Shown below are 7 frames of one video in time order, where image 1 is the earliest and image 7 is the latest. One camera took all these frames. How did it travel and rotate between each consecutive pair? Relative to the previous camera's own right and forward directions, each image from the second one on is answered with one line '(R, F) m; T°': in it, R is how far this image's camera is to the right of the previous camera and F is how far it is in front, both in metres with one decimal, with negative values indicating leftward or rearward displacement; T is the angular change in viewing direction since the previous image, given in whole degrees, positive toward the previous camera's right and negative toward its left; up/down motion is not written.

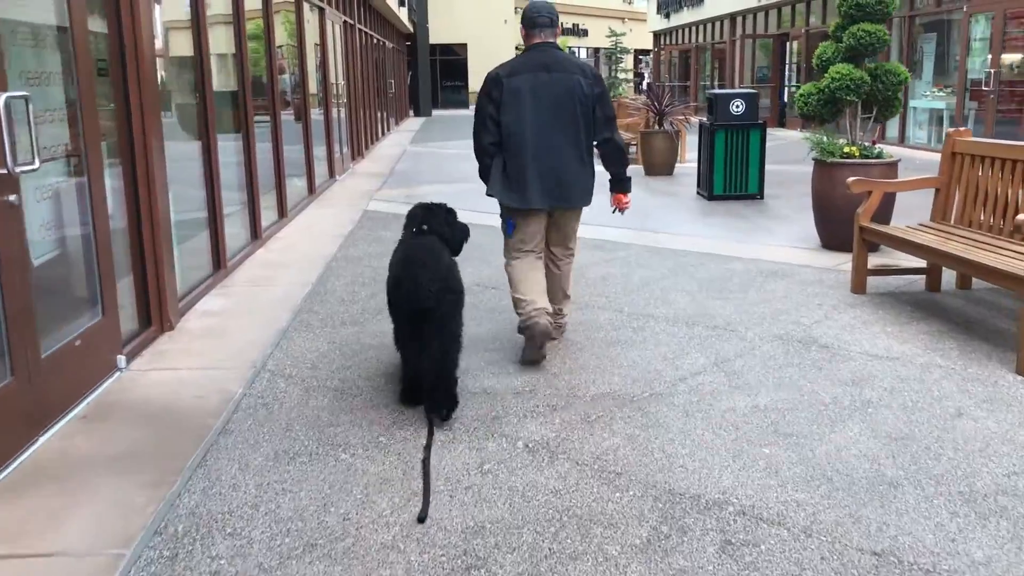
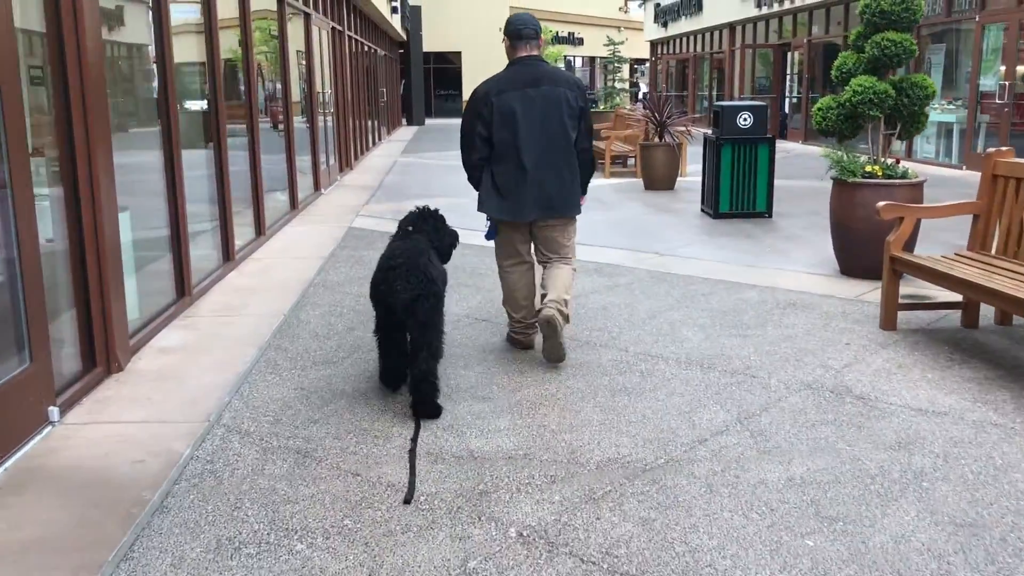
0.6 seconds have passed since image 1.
(0.0, +0.6) m; 0°
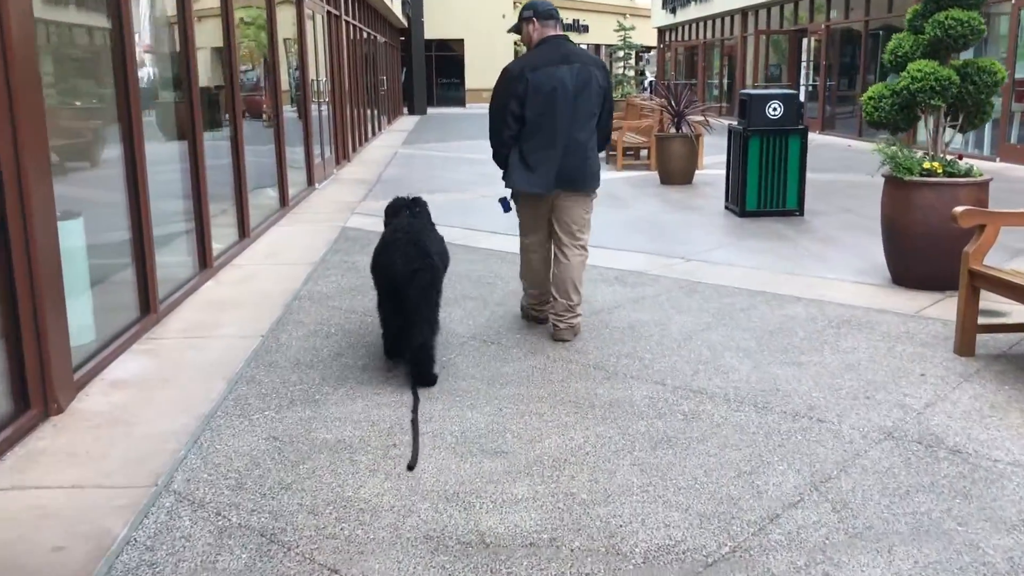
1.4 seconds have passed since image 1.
(-0.1, +0.8) m; 0°
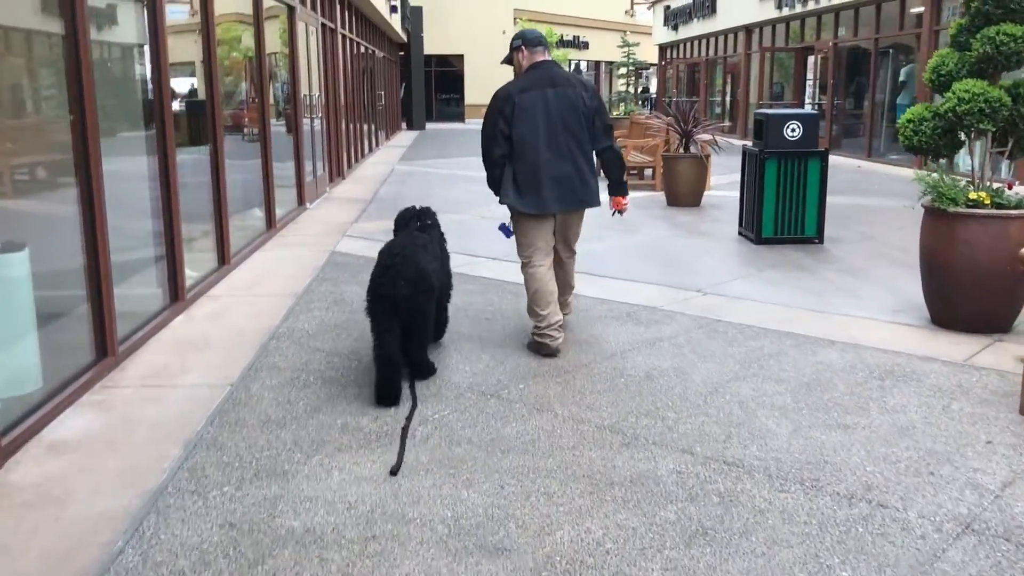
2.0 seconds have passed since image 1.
(0.0, +0.6) m; 0°
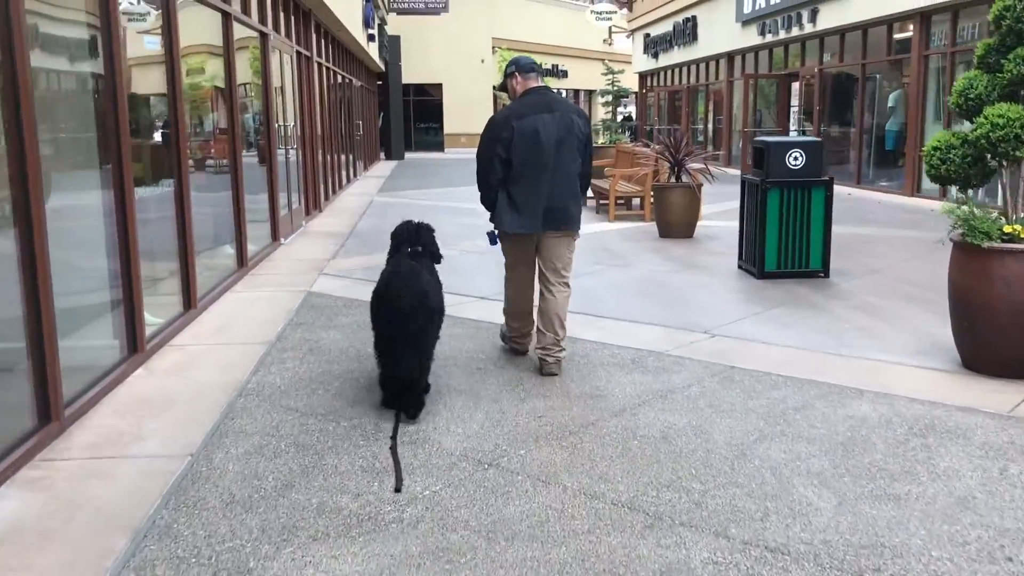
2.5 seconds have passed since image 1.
(-0.1, +0.5) m; +1°
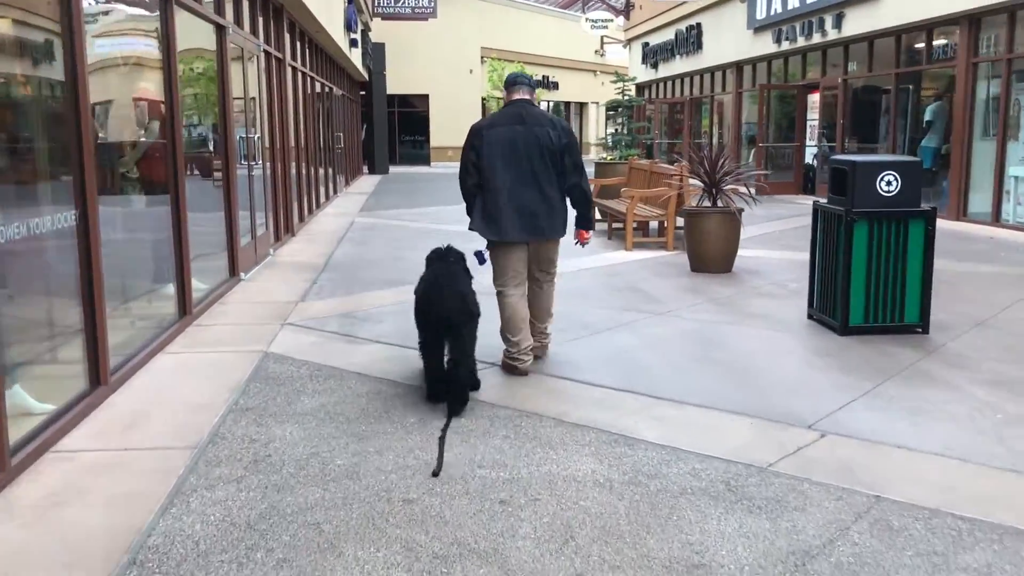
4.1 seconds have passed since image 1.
(-0.2, +1.7) m; +1°
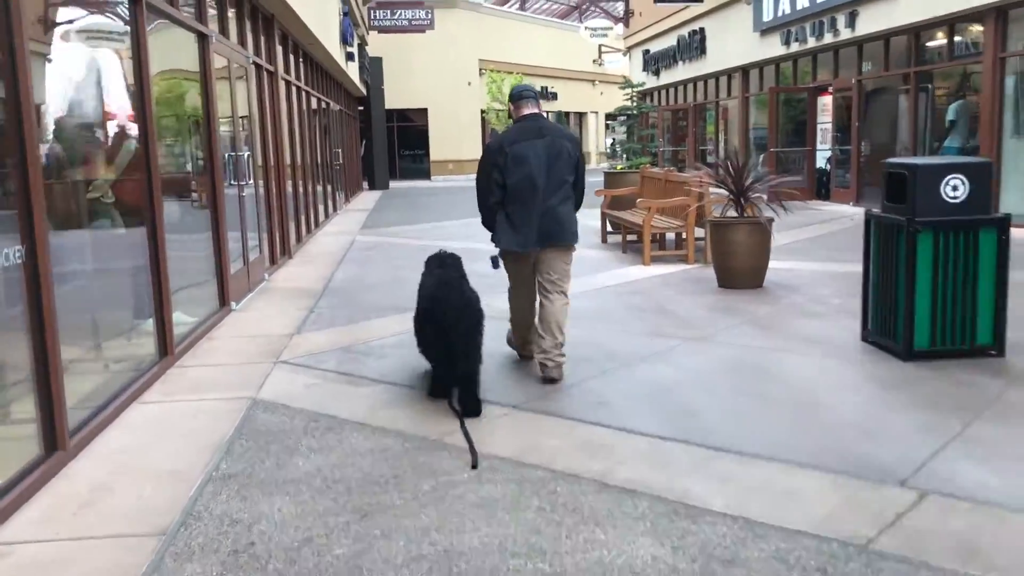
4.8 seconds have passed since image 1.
(-0.1, +0.7) m; 0°
